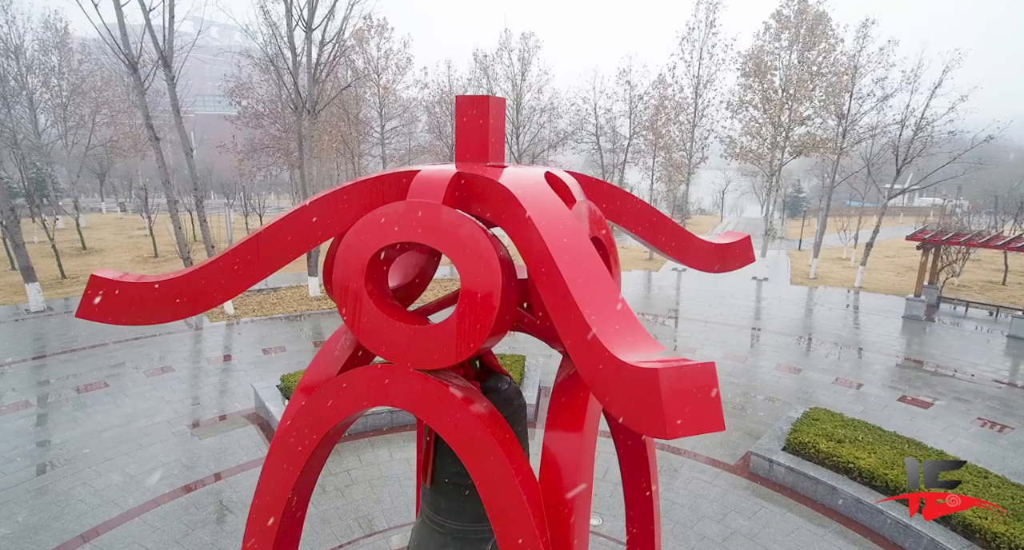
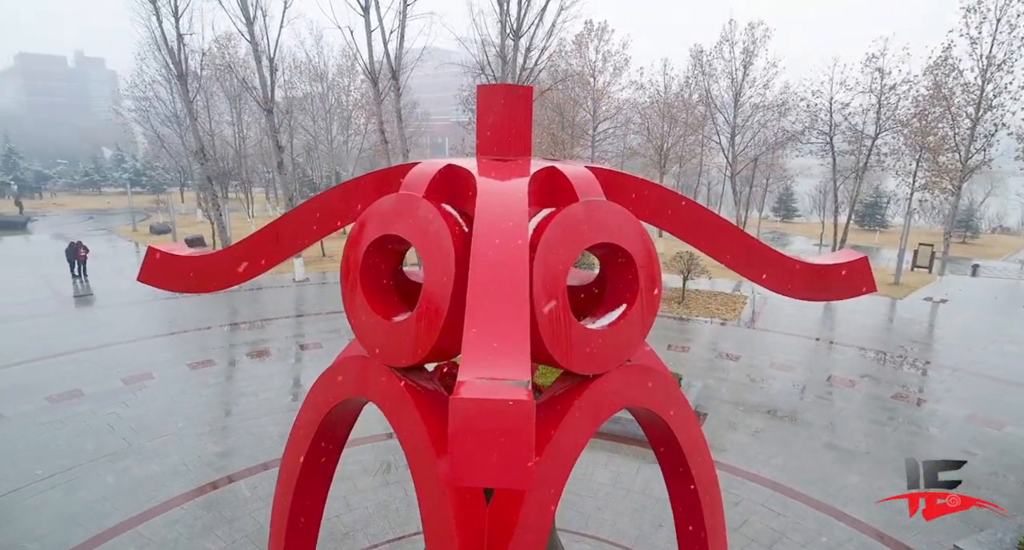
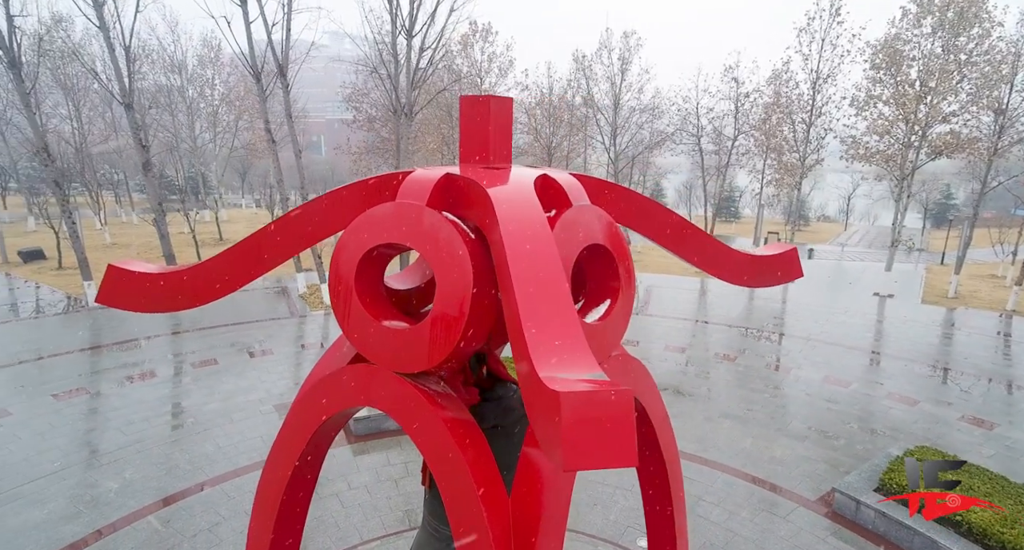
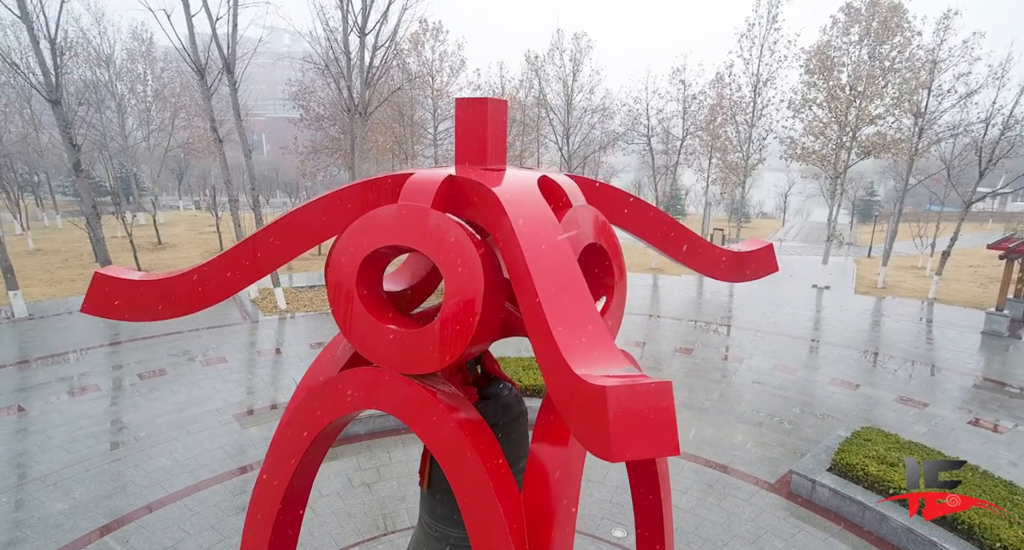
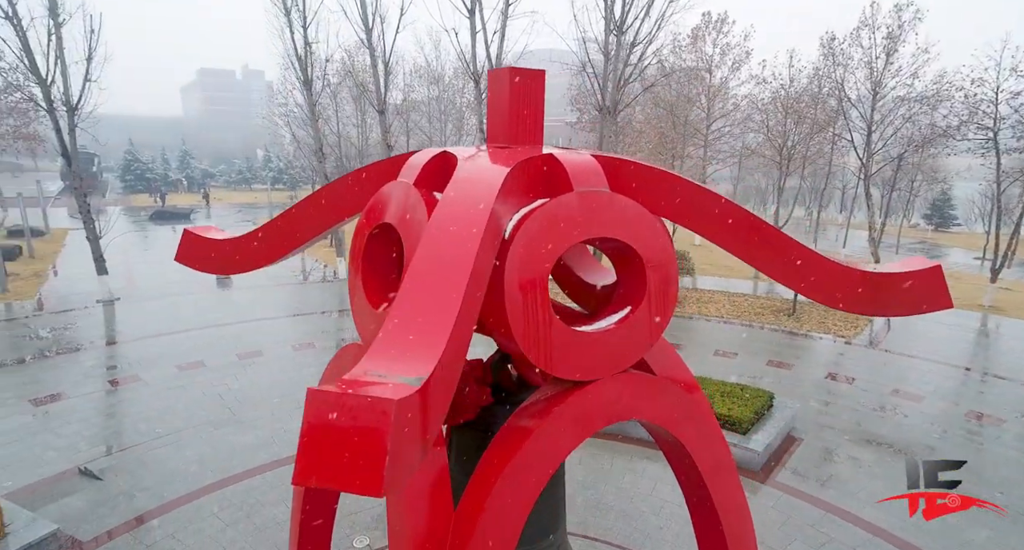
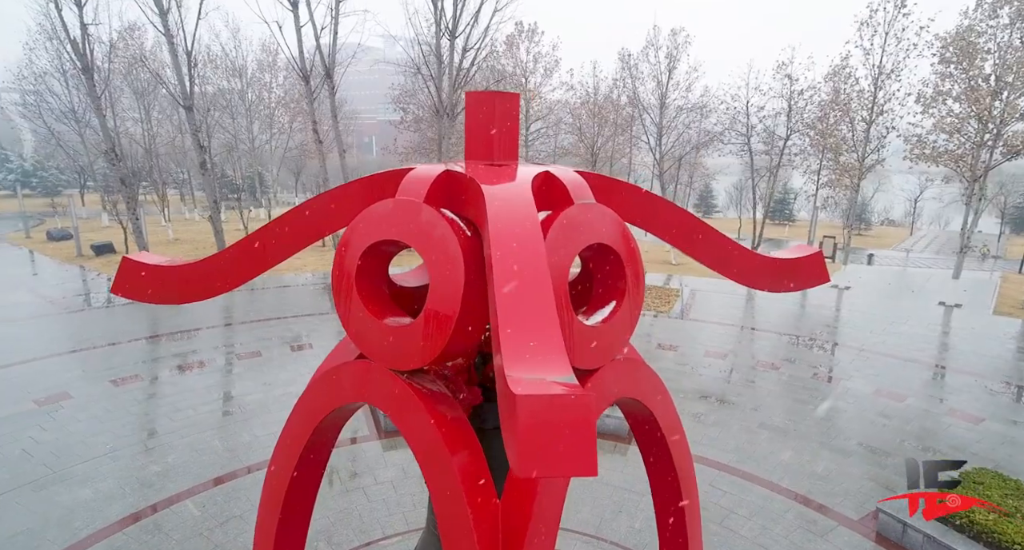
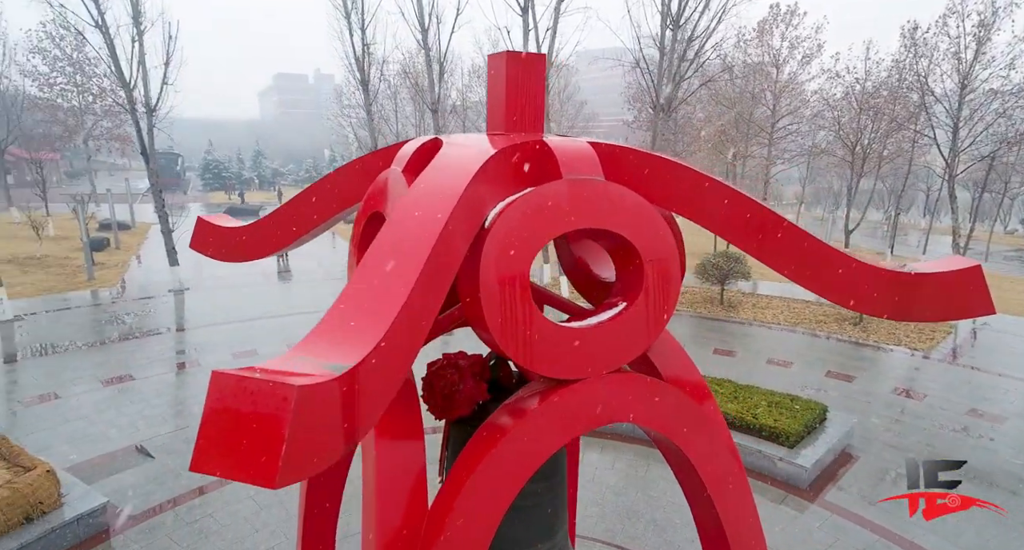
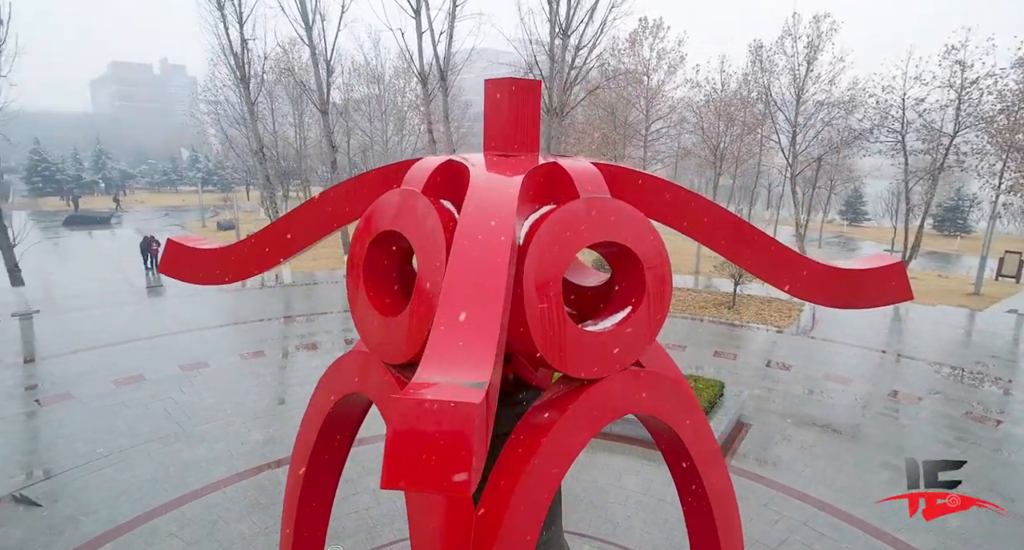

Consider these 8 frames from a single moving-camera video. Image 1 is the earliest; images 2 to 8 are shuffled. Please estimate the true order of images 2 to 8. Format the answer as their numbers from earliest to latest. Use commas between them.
4, 3, 6, 2, 8, 5, 7
